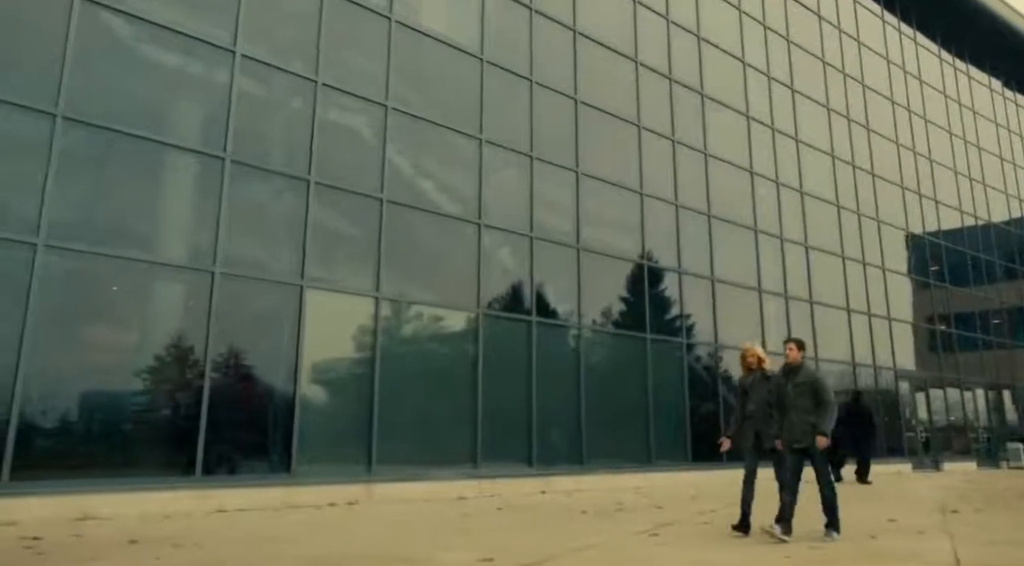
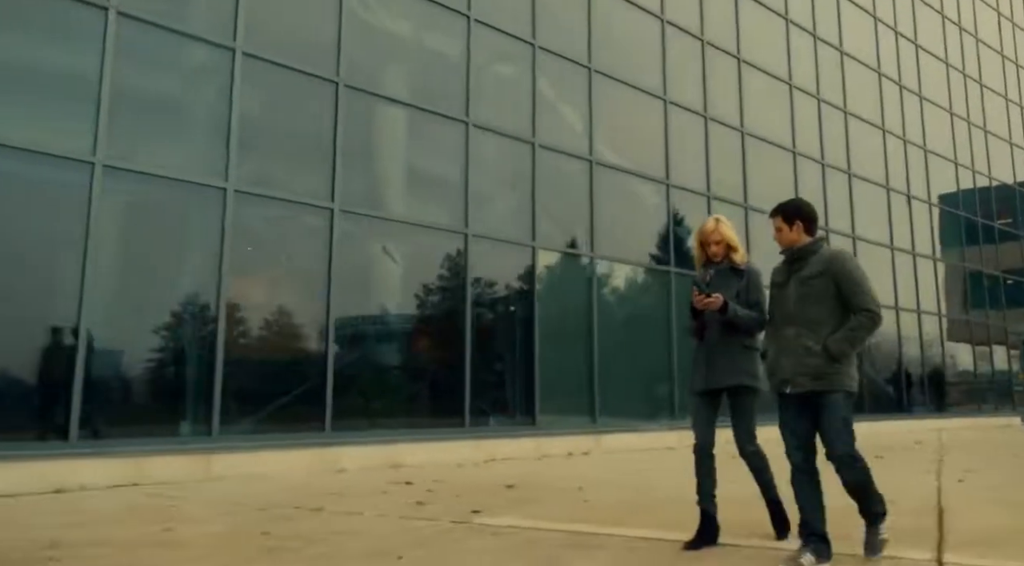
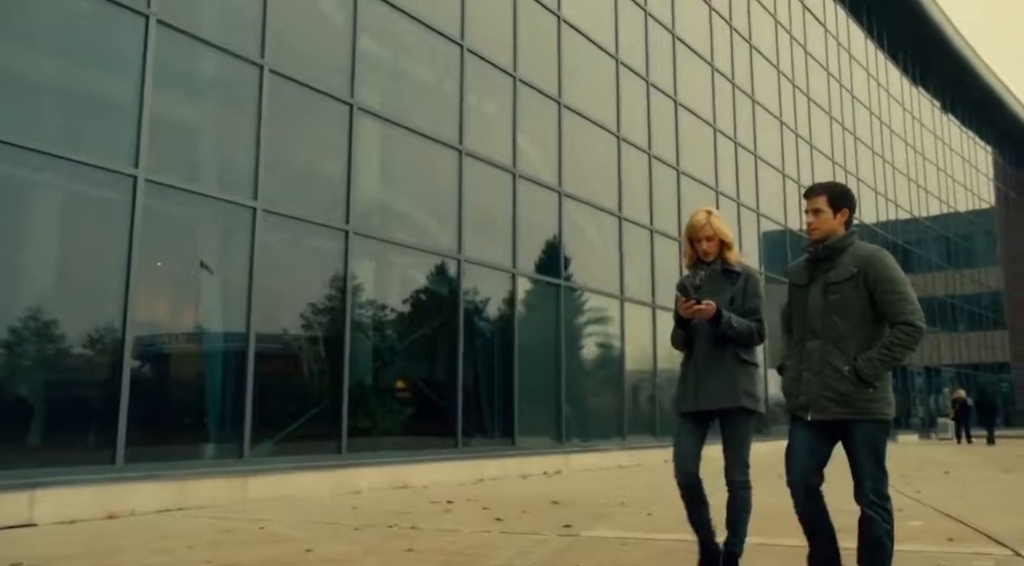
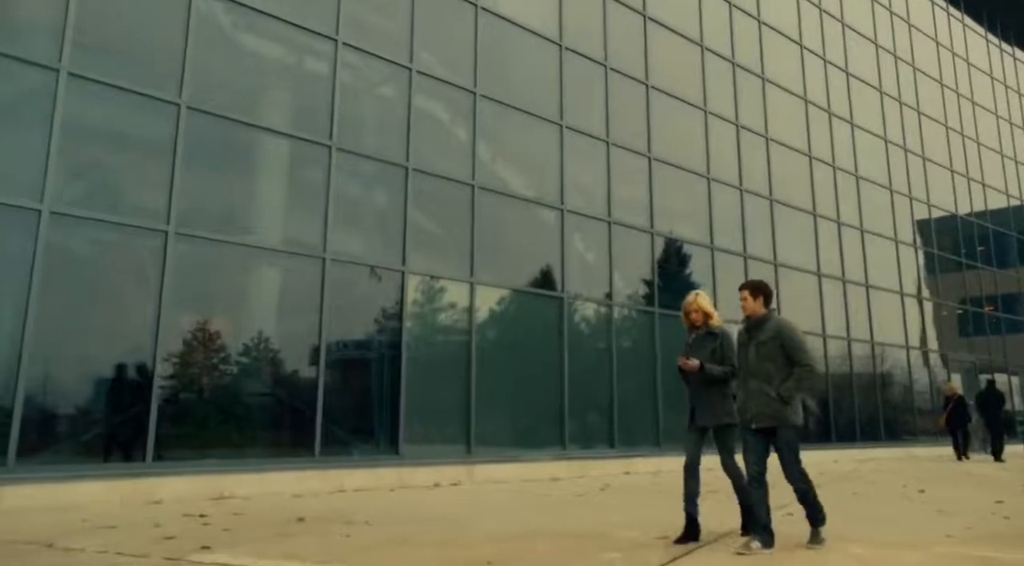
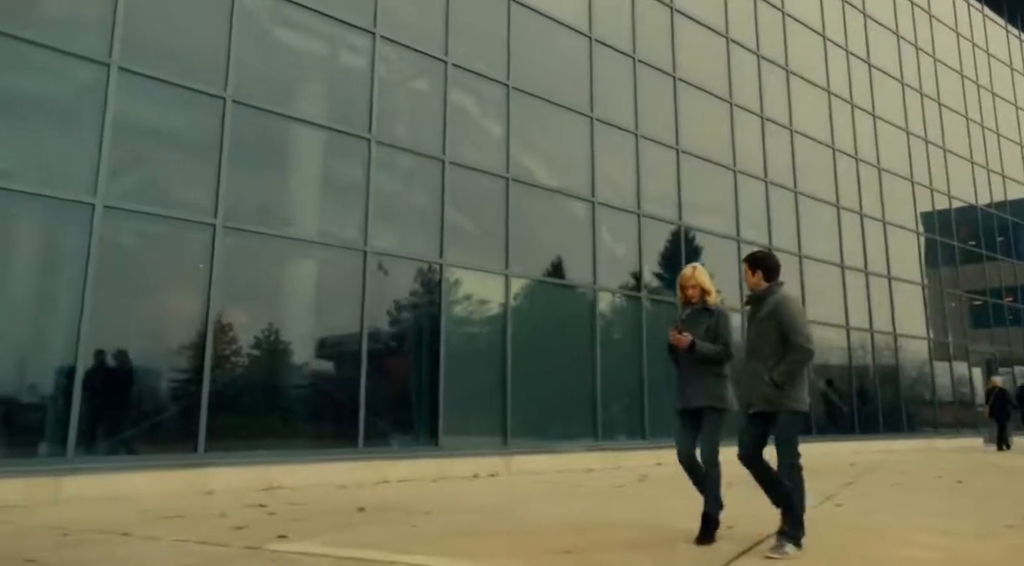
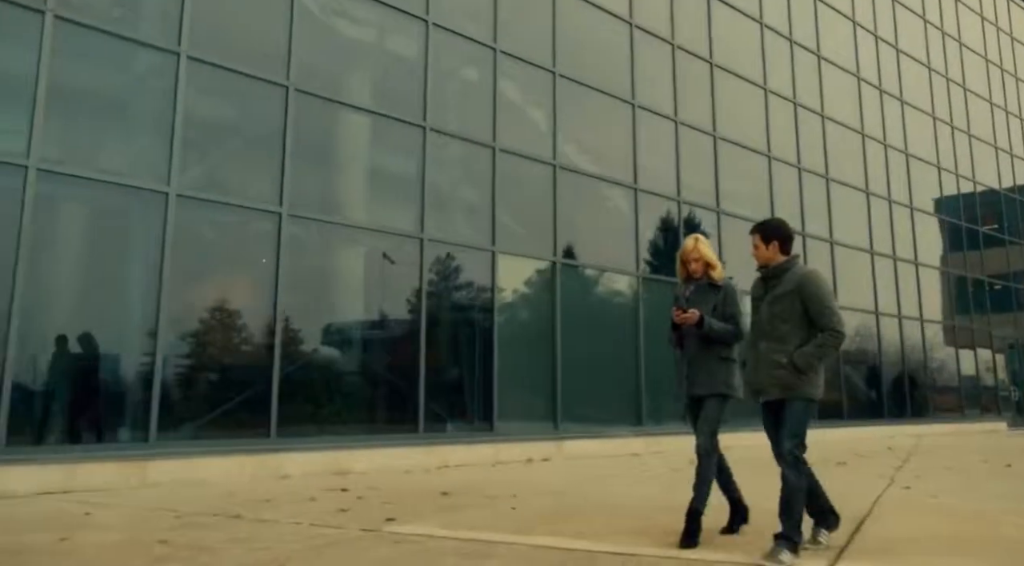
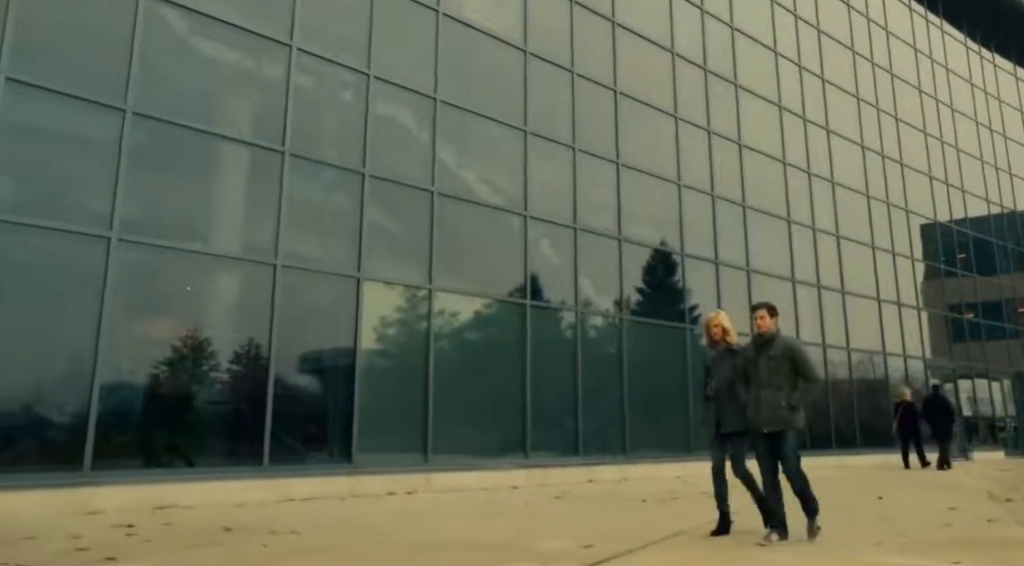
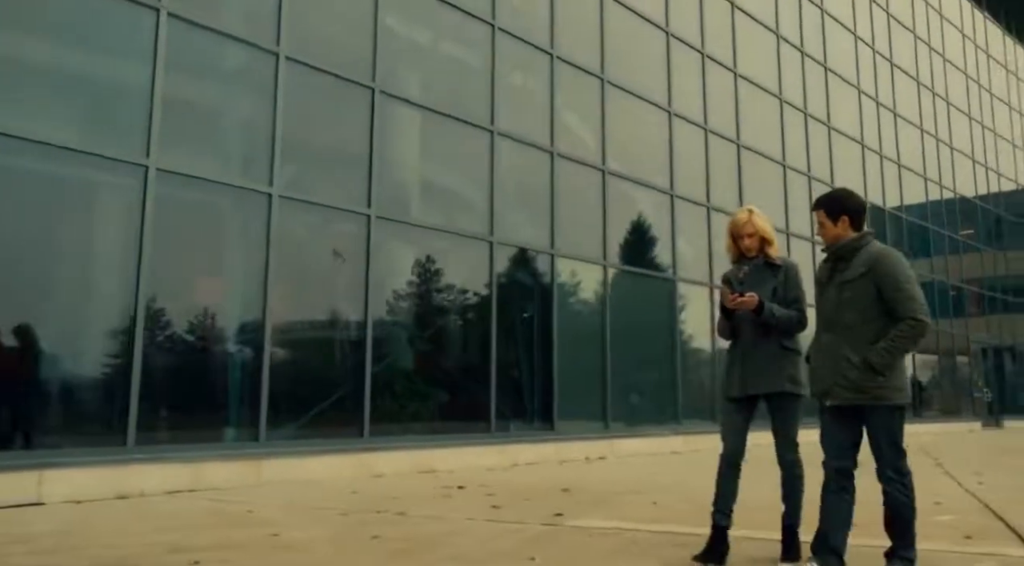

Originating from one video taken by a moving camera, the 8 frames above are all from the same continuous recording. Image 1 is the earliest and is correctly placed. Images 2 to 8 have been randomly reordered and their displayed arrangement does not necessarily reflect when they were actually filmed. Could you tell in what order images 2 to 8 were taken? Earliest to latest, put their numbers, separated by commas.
7, 4, 5, 6, 2, 8, 3
